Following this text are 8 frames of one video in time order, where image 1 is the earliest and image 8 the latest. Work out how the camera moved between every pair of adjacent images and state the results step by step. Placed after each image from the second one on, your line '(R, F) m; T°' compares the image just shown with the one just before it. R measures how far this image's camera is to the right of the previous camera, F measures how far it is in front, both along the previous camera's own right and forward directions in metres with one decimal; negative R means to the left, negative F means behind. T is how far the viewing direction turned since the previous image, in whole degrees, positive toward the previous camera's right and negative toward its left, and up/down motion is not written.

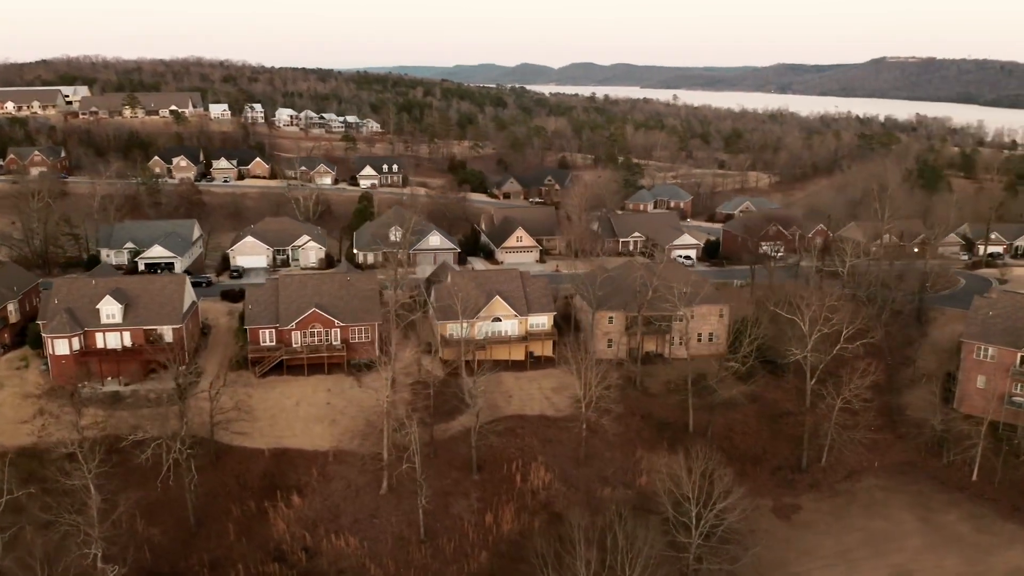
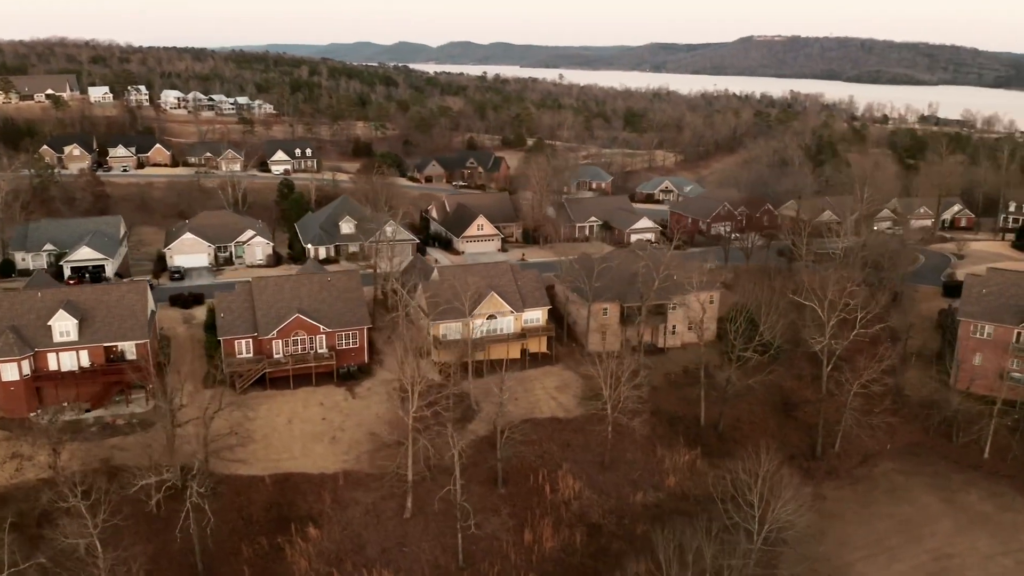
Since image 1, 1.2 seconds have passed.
(-5.4, +3.1) m; +8°
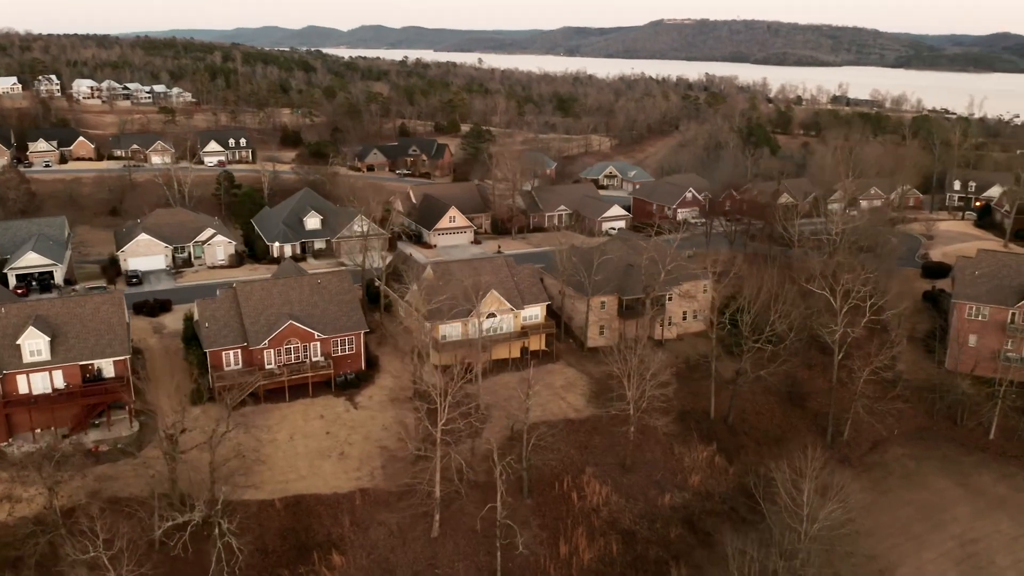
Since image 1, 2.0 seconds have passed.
(-3.8, +2.1) m; +5°
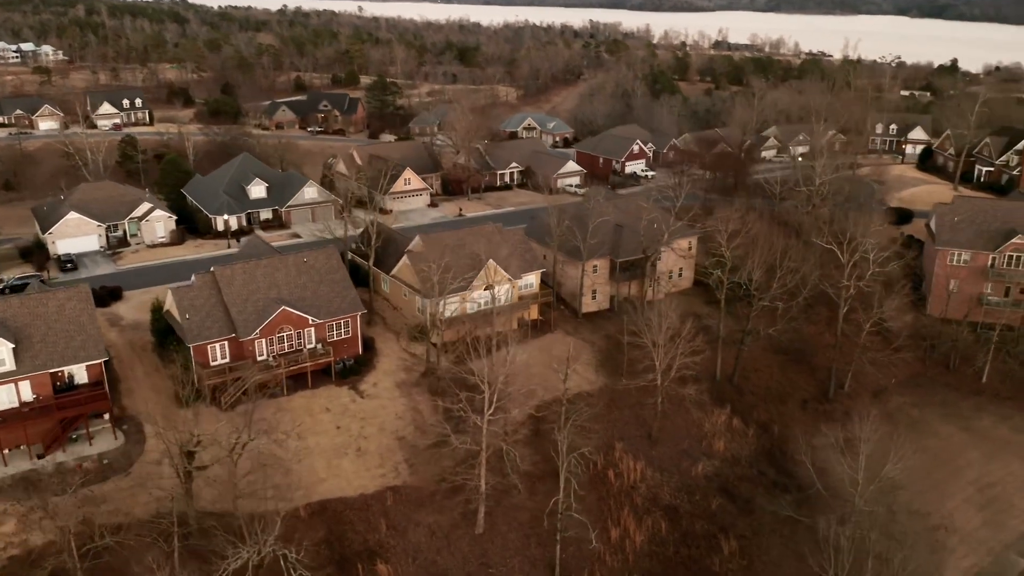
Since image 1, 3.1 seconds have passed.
(-4.8, +2.7) m; +7°
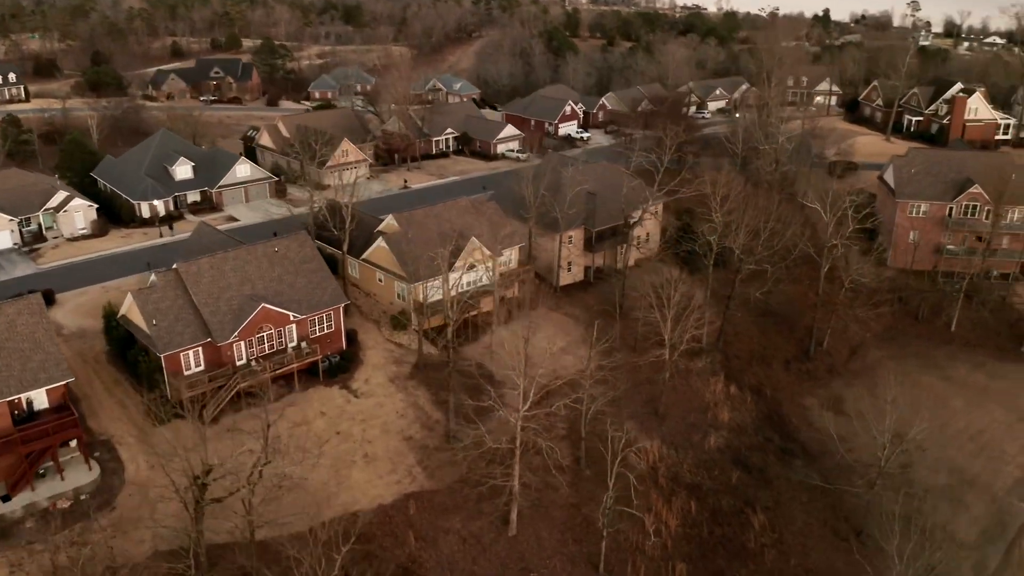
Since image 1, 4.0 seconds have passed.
(-4.0, +2.4) m; +8°
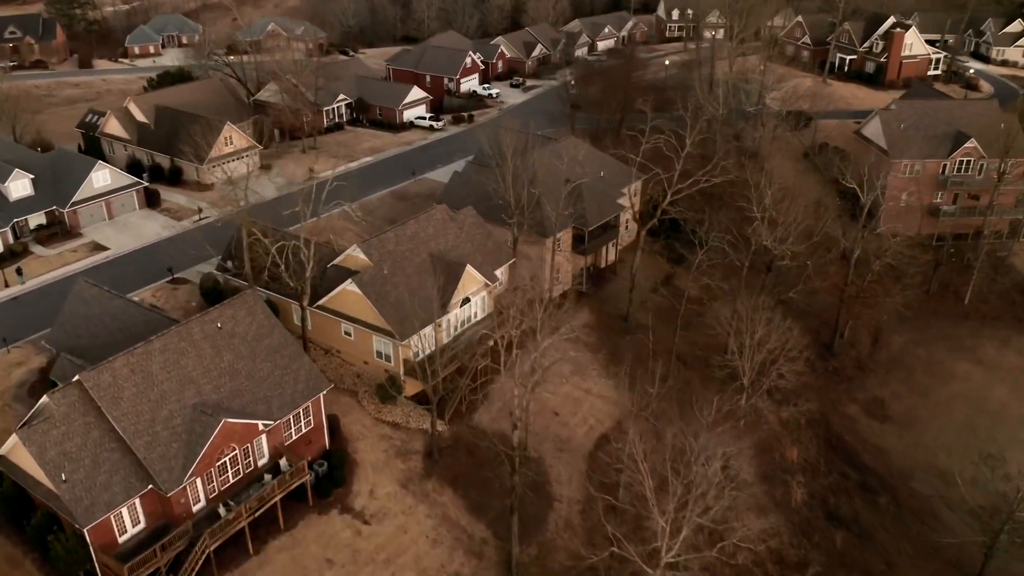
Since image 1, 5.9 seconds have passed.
(-5.4, +8.5) m; +11°
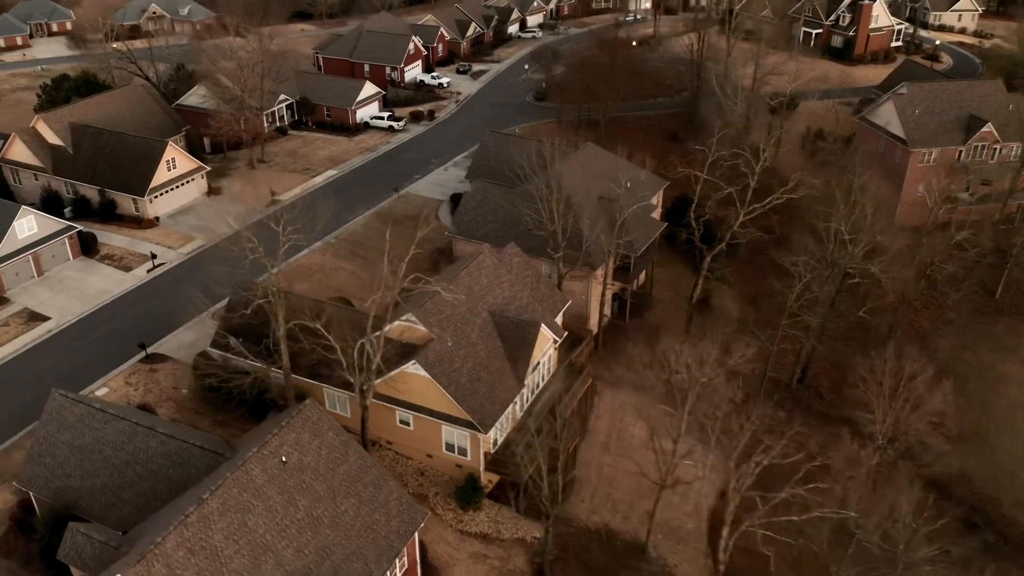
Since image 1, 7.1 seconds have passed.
(-5.2, +5.1) m; +8°
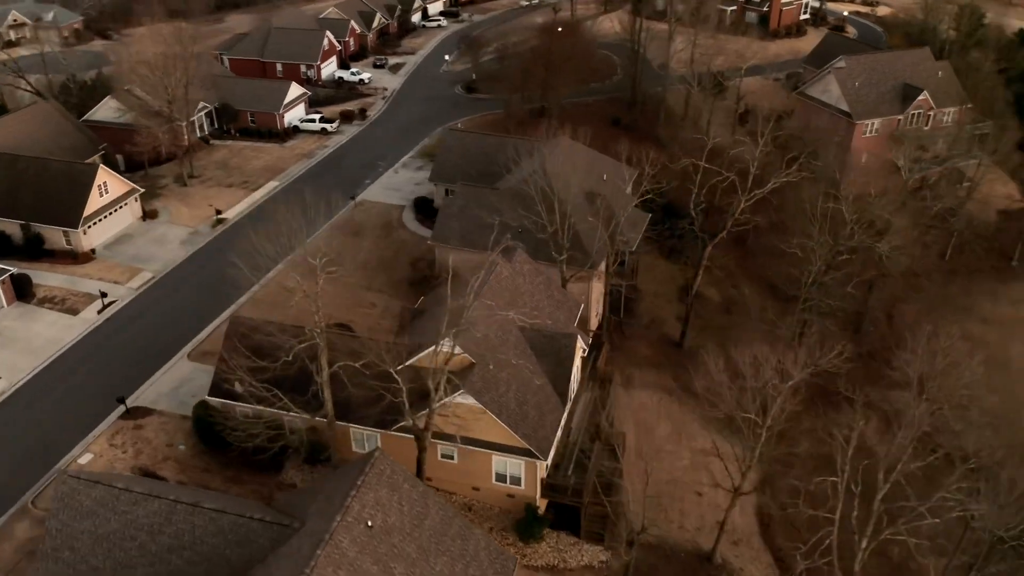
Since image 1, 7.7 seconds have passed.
(-3.6, +1.7) m; +8°
